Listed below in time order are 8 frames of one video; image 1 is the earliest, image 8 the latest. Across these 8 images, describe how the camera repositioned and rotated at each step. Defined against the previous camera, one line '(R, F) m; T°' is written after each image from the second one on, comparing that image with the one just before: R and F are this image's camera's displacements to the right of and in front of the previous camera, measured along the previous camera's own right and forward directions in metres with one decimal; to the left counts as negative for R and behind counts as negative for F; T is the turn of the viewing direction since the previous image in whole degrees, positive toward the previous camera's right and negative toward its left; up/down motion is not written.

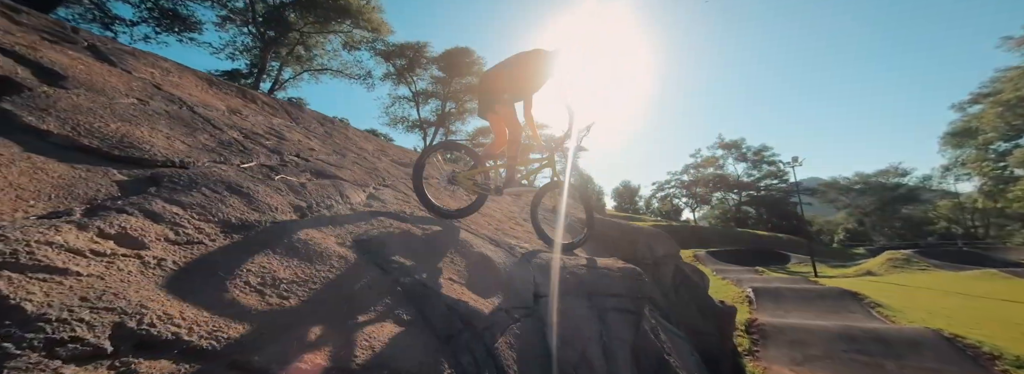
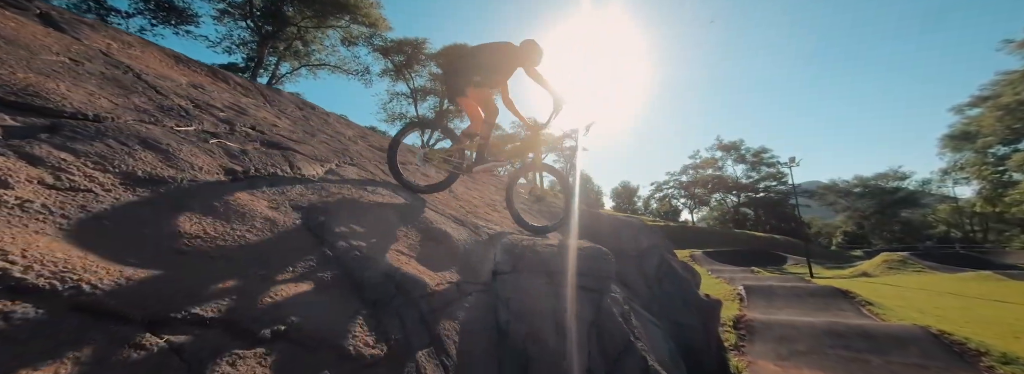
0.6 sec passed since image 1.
(+0.4, +0.1) m; 0°
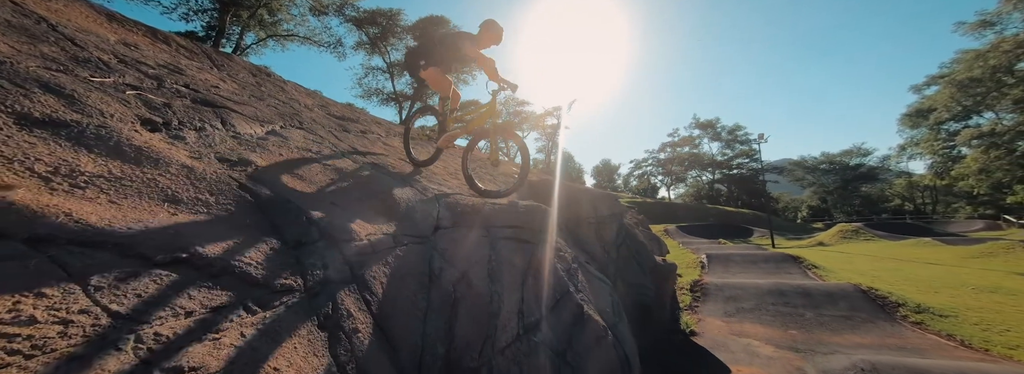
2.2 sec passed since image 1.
(+0.4, -0.1) m; +3°
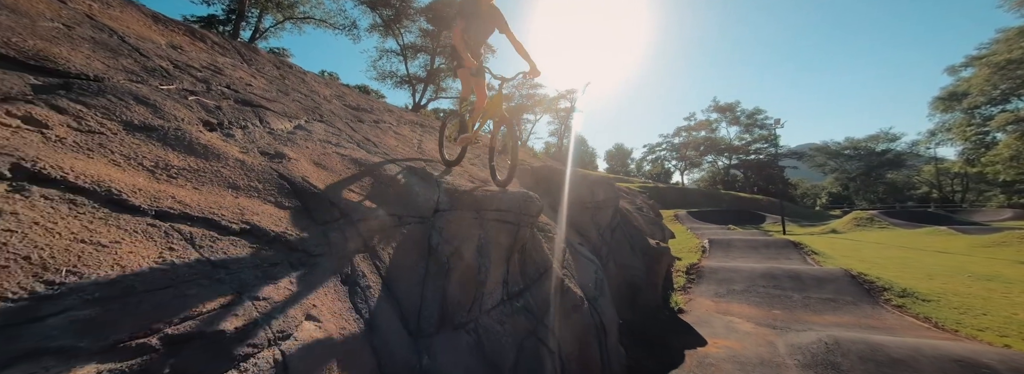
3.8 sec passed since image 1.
(+0.3, -0.6) m; -2°
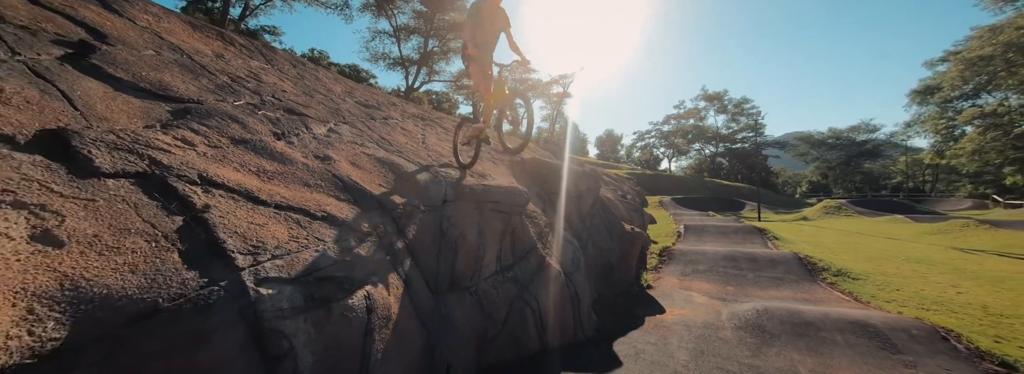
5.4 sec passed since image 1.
(0.0, -1.1) m; +1°
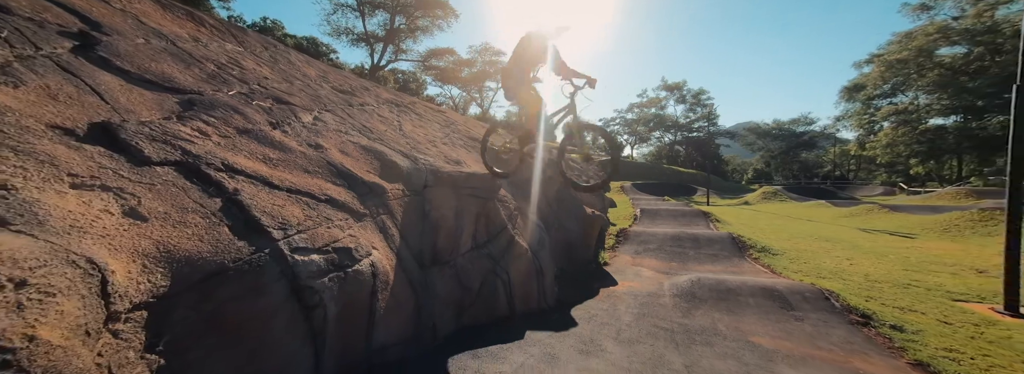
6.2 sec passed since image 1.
(-0.1, -0.7) m; +5°
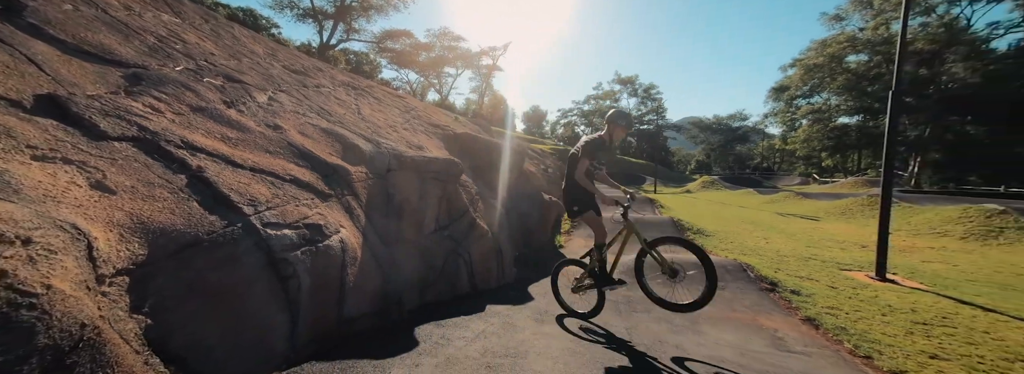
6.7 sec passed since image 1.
(-0.1, -0.3) m; +7°
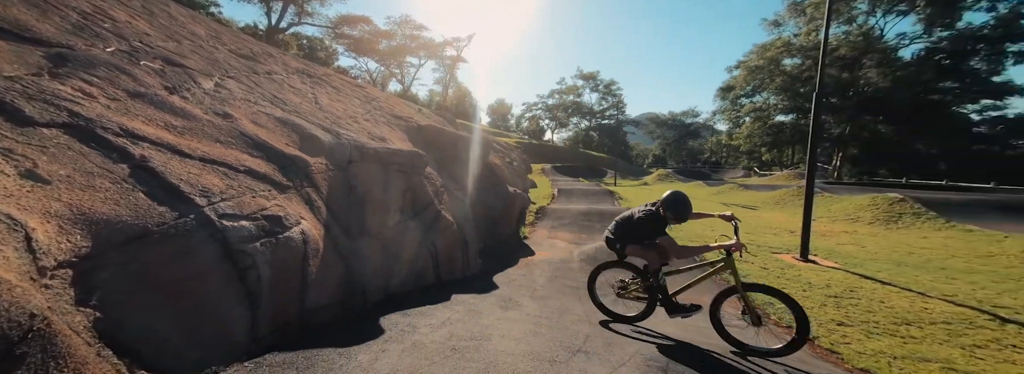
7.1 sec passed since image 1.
(0.0, -0.1) m; +6°
